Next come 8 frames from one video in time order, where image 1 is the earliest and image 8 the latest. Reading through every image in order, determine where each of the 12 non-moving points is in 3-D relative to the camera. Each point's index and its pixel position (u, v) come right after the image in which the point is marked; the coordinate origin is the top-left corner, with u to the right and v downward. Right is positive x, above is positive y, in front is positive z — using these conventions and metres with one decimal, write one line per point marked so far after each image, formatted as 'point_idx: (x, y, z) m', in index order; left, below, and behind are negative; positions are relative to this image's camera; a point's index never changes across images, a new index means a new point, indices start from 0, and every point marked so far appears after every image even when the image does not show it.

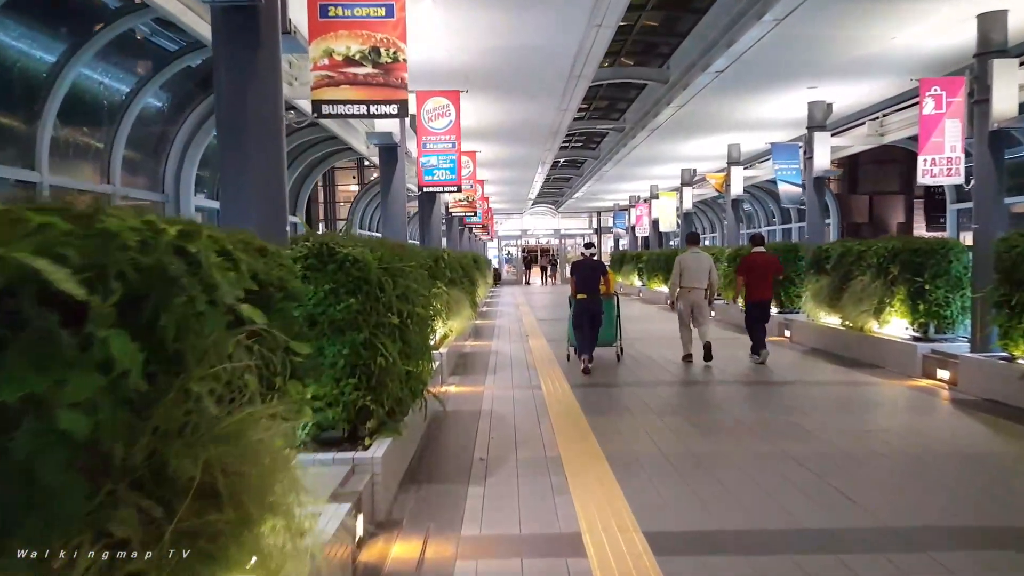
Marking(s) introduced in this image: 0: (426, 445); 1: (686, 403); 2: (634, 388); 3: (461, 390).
0: (-1.2, -2.2, +6.0) m
1: (+3.1, -2.0, +7.8) m
2: (+2.4, -1.9, +8.6) m
3: (-1.0, -2.0, +8.4) m
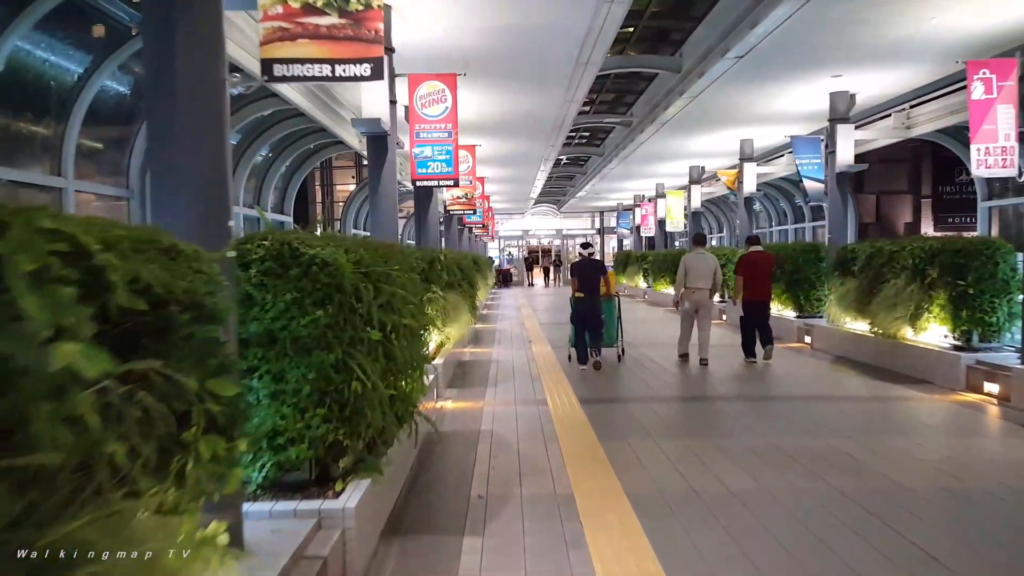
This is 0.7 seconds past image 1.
0: (-1.1, -2.3, +5.2) m
1: (+3.2, -2.1, +7.0) m
2: (+2.5, -2.0, +7.7) m
3: (-0.9, -2.1, +7.6) m
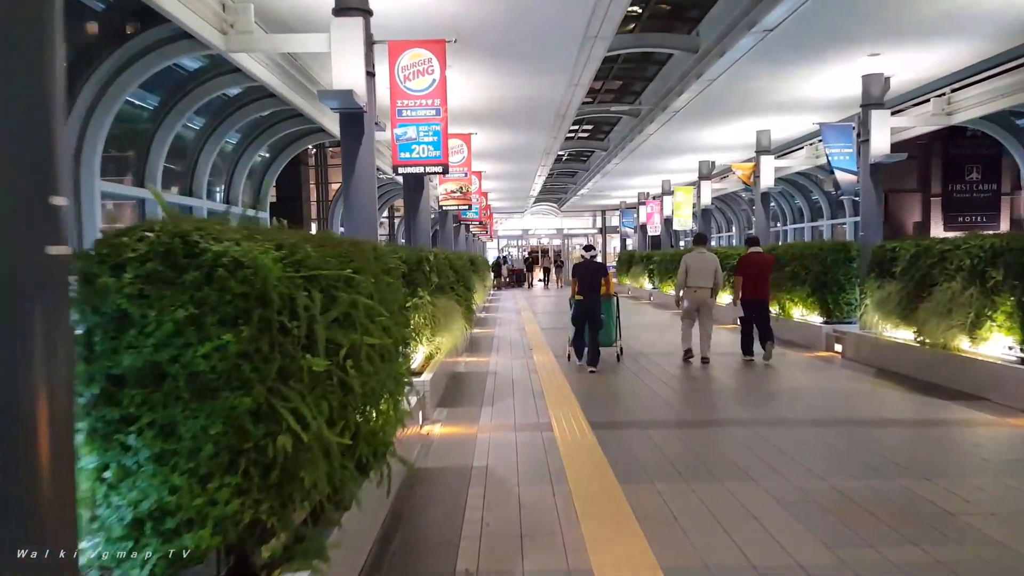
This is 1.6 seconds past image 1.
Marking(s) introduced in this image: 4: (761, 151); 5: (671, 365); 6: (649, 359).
0: (-1.2, -2.3, +4.0) m
1: (+3.1, -2.2, +5.8) m
2: (+2.4, -2.1, +6.6) m
3: (-1.0, -2.1, +6.4) m
4: (+8.5, +4.7, +14.9) m
5: (+4.0, -1.9, +10.9) m
6: (+3.6, -1.8, +11.6) m
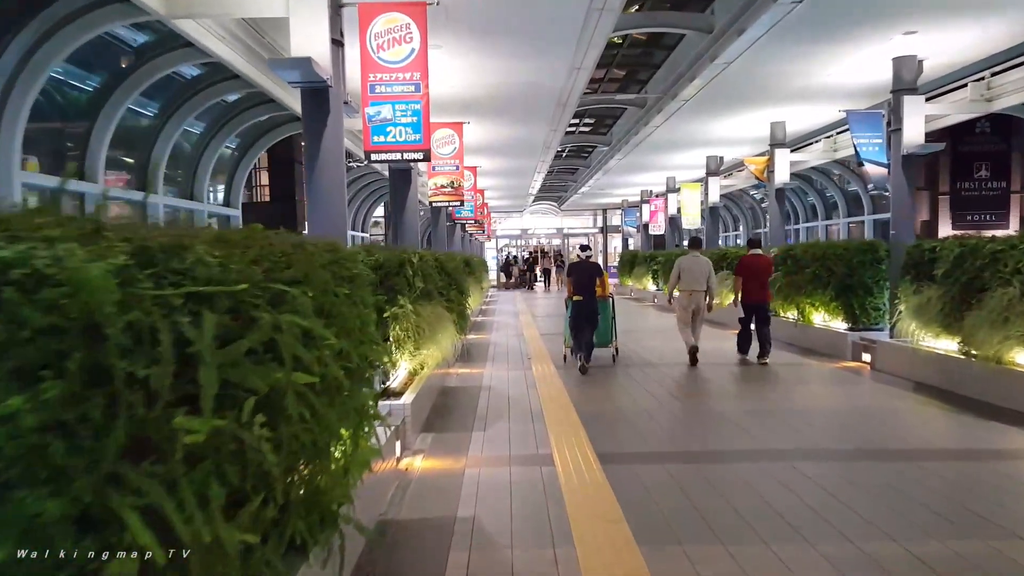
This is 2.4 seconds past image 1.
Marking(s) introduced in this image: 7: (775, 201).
0: (-1.2, -2.4, +3.0) m
1: (+3.1, -2.3, +4.9) m
2: (+2.4, -2.2, +5.6) m
3: (-1.0, -2.2, +5.5) m
4: (+8.5, +4.6, +13.9) m
5: (+3.9, -2.0, +9.9) m
6: (+3.5, -1.9, +10.6) m
7: (+8.5, +2.8, +14.1) m
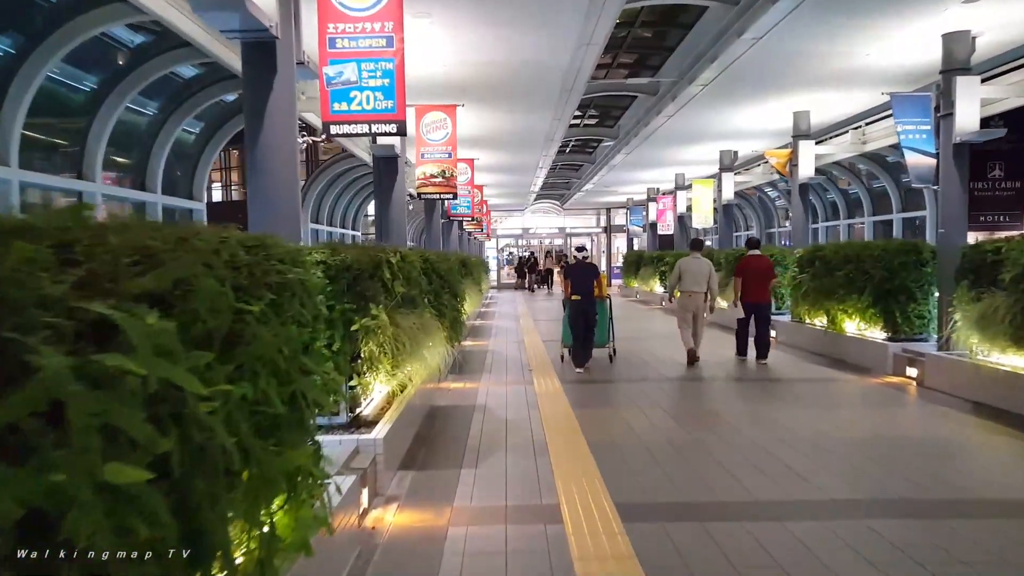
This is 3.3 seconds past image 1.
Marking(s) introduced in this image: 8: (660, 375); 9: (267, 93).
0: (-1.3, -2.5, +1.9) m
1: (+3.0, -2.4, +3.7) m
2: (+2.3, -2.3, +4.5) m
3: (-1.1, -2.3, +4.3) m
4: (+8.5, +4.5, +12.8) m
5: (+3.9, -2.1, +8.8) m
6: (+3.5, -2.0, +9.5) m
7: (+8.5, +2.7, +12.9) m
8: (+3.4, -2.0, +10.0) m
9: (-2.4, +1.9, +4.3) m
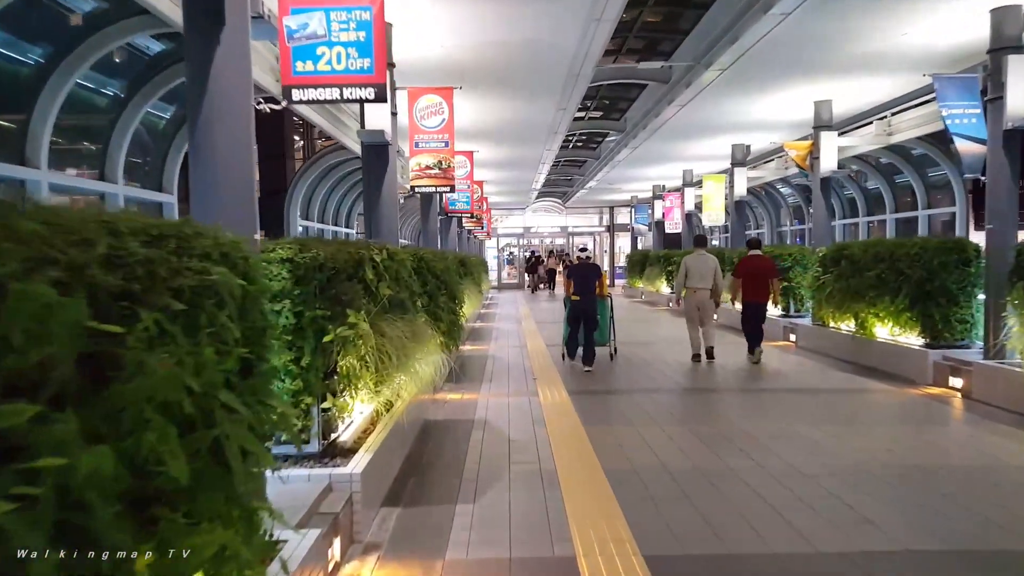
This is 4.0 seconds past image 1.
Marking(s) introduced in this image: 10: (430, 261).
0: (-1.2, -2.5, +1.1) m
1: (+3.1, -2.4, +2.9) m
2: (+2.4, -2.3, +3.7) m
3: (-1.0, -2.3, +3.5) m
4: (+8.5, +4.5, +12.0) m
5: (+3.9, -2.1, +8.0) m
6: (+3.6, -2.1, +8.7) m
7: (+8.6, +2.7, +12.1) m
8: (+3.5, -2.0, +9.2) m
9: (-2.4, +1.9, +3.5) m
10: (-1.6, +0.5, +8.7) m
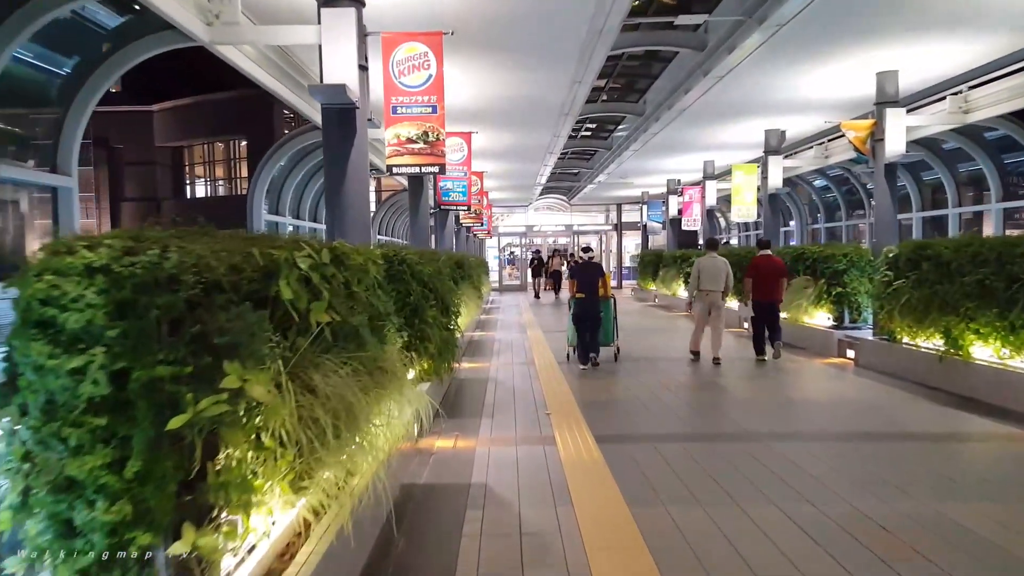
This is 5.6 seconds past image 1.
0: (-1.1, -2.7, -0.8) m
1: (+3.2, -2.6, +1.0) m
2: (+2.5, -2.5, +1.8) m
3: (-0.9, -2.5, +1.6) m
4: (+8.6, +4.3, +10.0) m
5: (+4.1, -2.3, +6.0) m
6: (+3.7, -2.2, +6.7) m
7: (+8.7, +2.5, +10.2) m
8: (+3.6, -2.2, +7.3) m
9: (-2.2, +1.7, +1.5) m
10: (-1.5, +0.4, +6.8) m
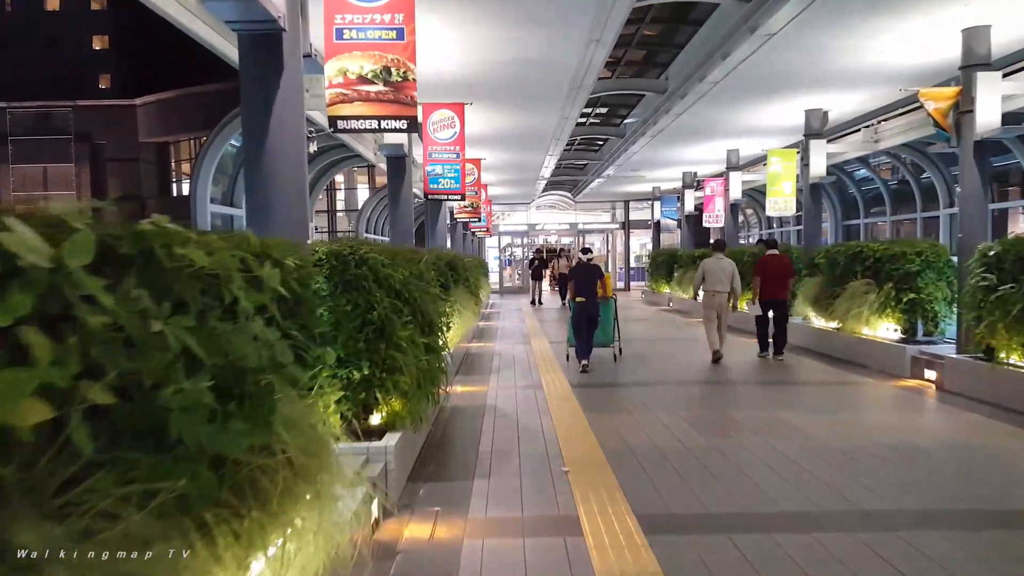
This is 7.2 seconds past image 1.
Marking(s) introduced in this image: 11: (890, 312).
0: (-1.1, -2.8, -2.7) m
1: (+3.2, -2.7, -0.9) m
2: (+2.5, -2.6, -0.1) m
3: (-0.9, -2.6, -0.3) m
4: (+8.7, +4.2, +8.1) m
5: (+4.1, -2.4, +4.1) m
6: (+3.7, -2.3, +4.8) m
7: (+8.7, +2.4, +8.3) m
8: (+3.6, -2.3, +5.4) m
9: (-2.2, +1.6, -0.4) m
10: (-1.5, +0.2, +4.9) m
11: (+8.1, -0.5, +9.3) m
